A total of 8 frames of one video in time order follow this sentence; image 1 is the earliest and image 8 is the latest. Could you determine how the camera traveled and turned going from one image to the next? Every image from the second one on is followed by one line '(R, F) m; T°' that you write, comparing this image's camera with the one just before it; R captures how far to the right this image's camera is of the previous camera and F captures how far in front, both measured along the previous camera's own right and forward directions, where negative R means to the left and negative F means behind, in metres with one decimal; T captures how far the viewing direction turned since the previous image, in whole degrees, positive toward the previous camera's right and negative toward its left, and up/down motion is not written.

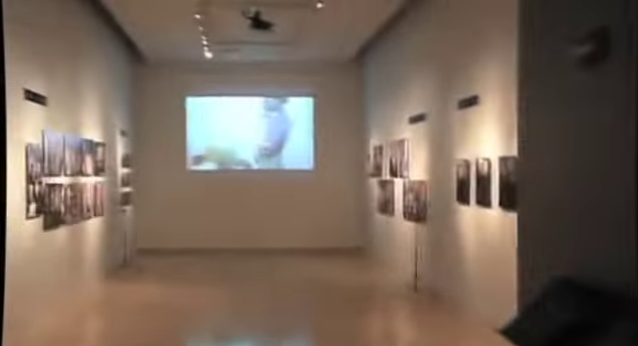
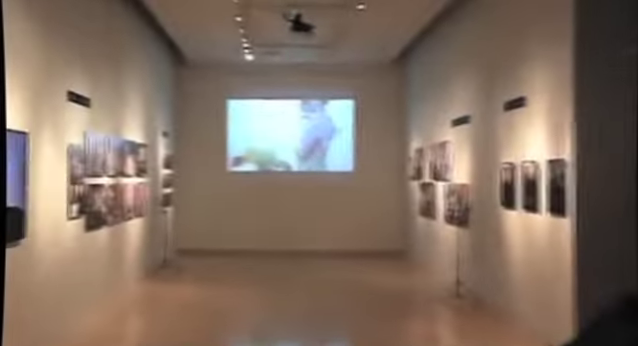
(0.0, +0.1) m; -4°
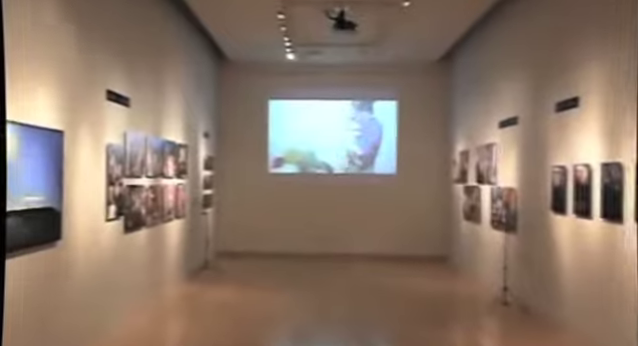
(0.0, +0.2) m; -4°
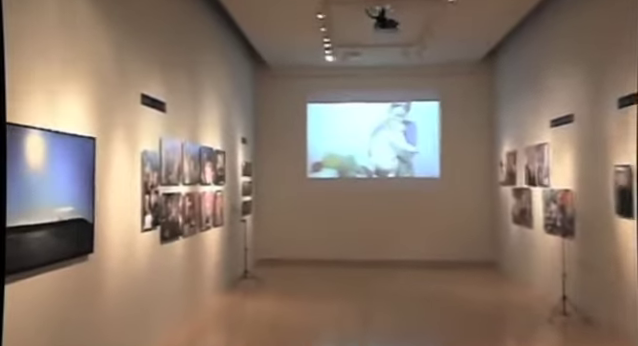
(-0.1, +0.3) m; -4°
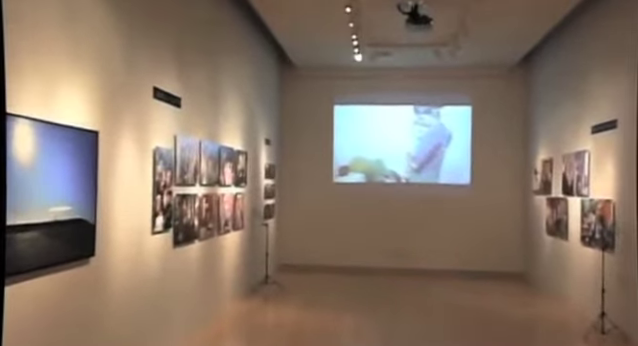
(+0.1, +0.3) m; -3°
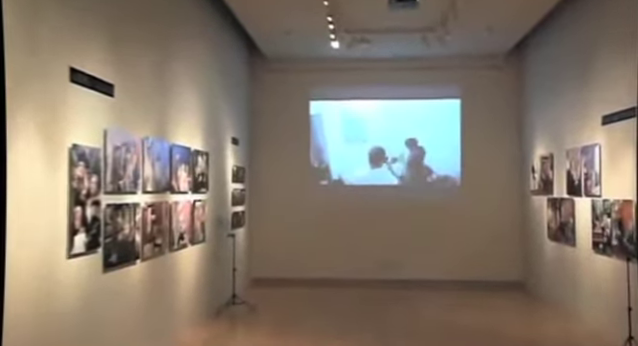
(+0.1, +1.1) m; +2°
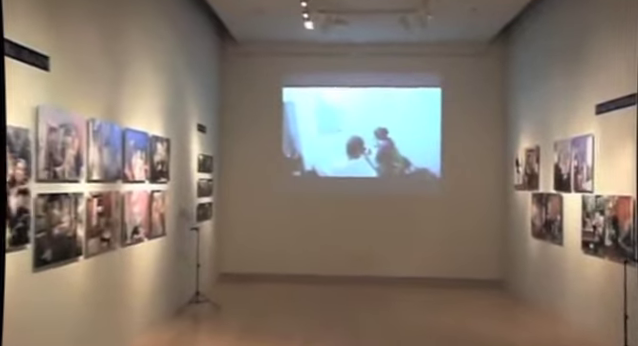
(0.0, +0.6) m; +3°
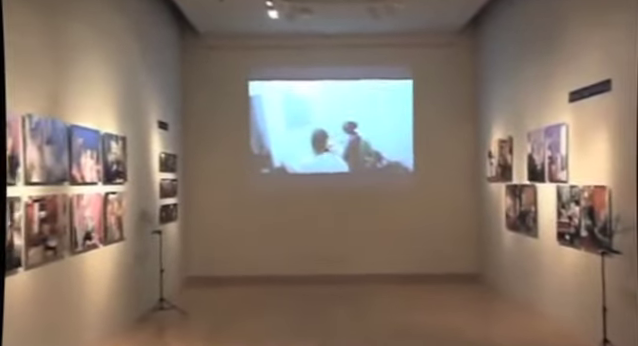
(+0.1, +0.3) m; +2°
